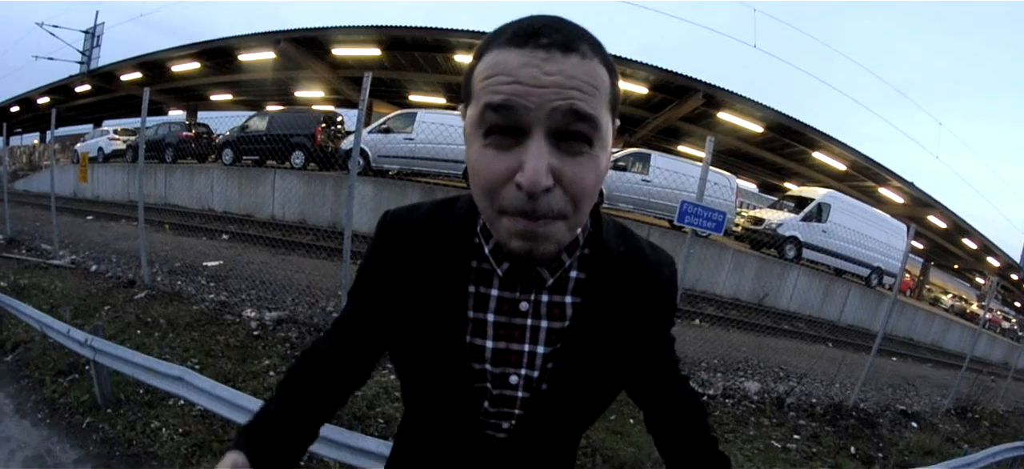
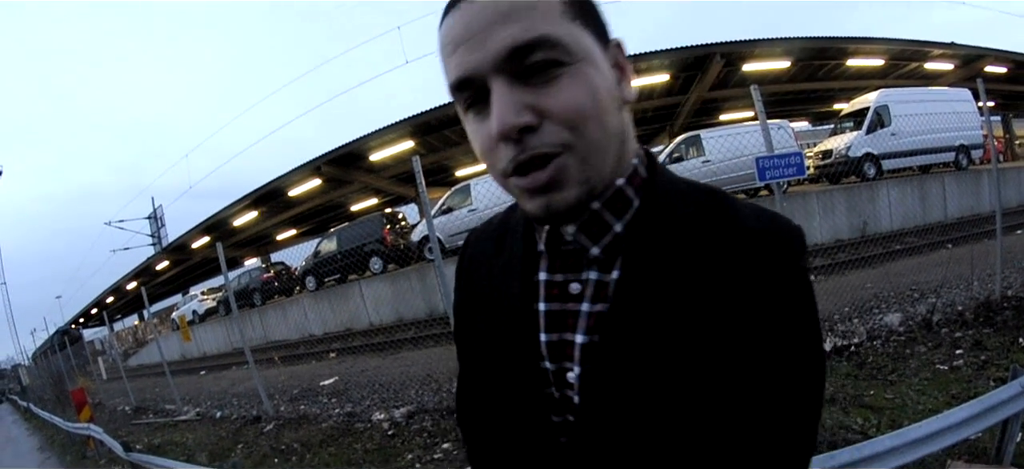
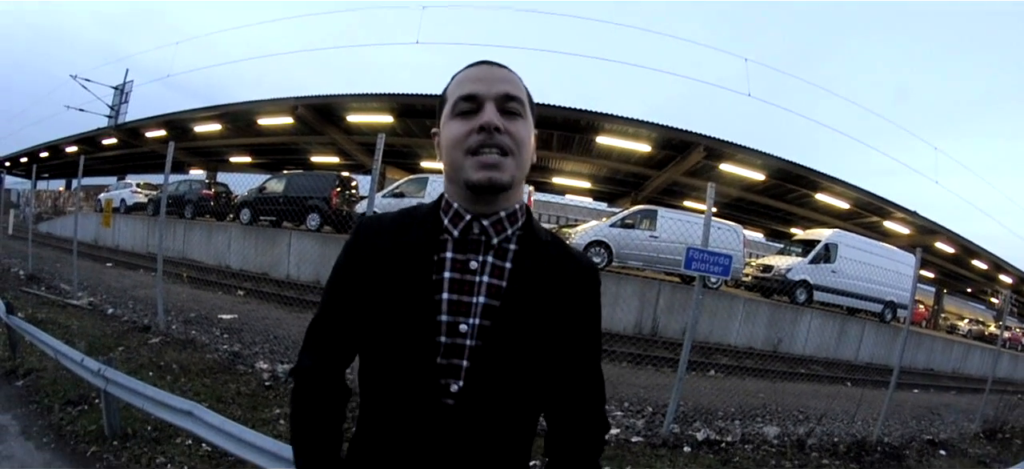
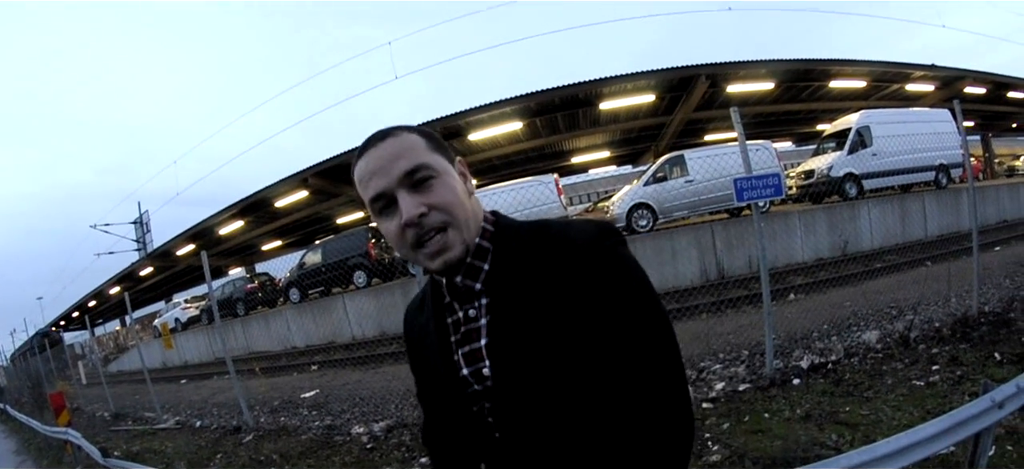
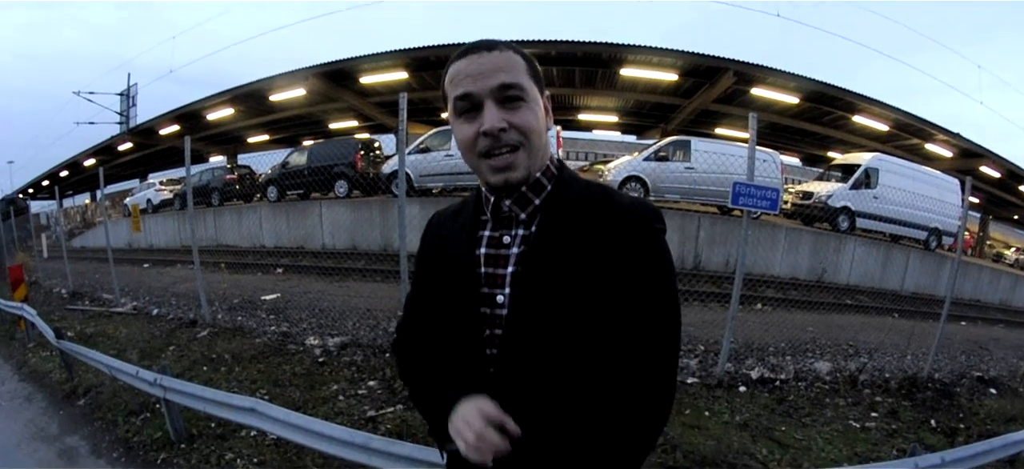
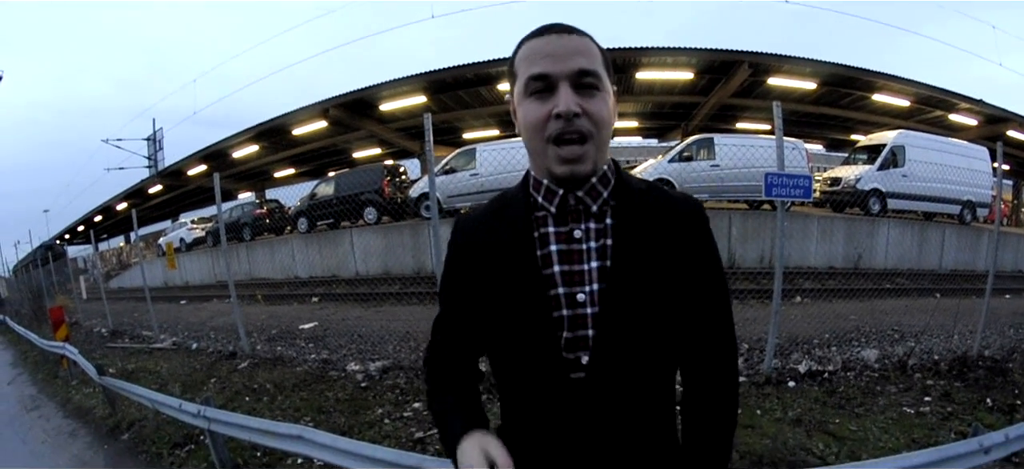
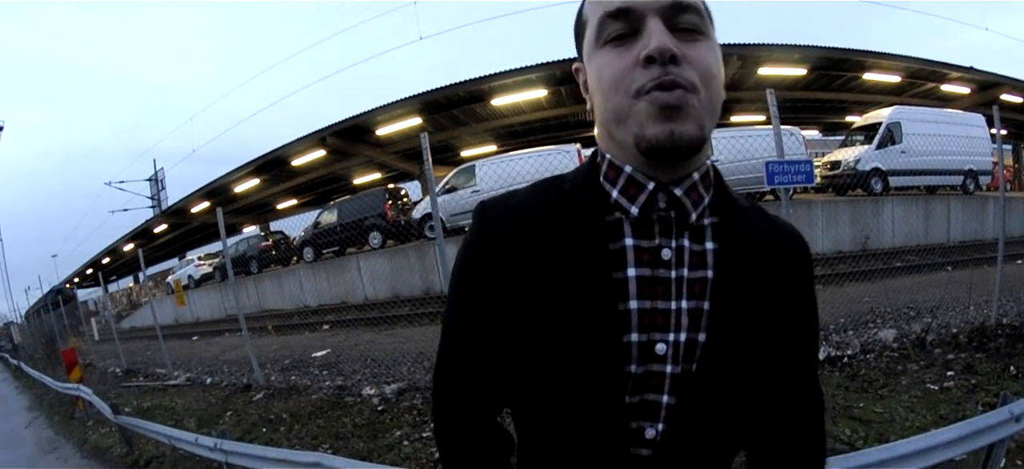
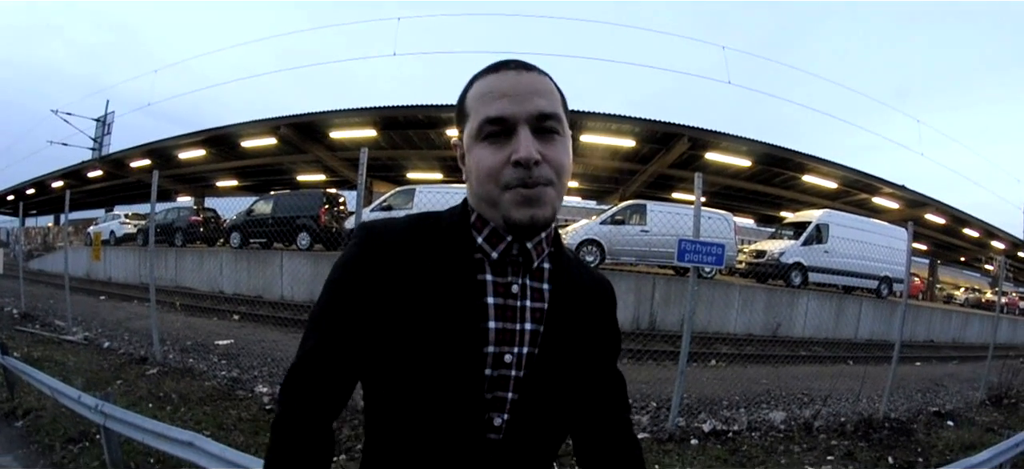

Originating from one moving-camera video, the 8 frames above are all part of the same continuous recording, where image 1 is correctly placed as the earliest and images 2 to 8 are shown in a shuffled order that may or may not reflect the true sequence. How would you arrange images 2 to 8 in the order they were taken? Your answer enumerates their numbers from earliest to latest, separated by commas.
5, 6, 7, 2, 4, 8, 3
